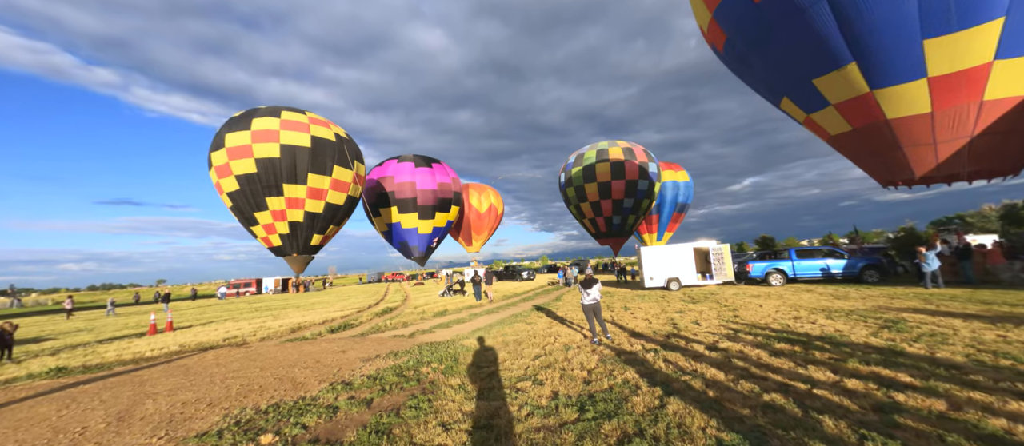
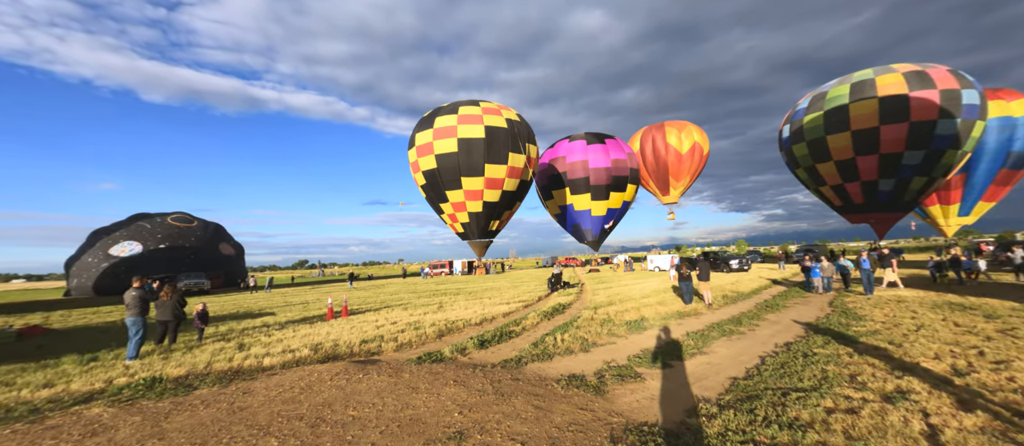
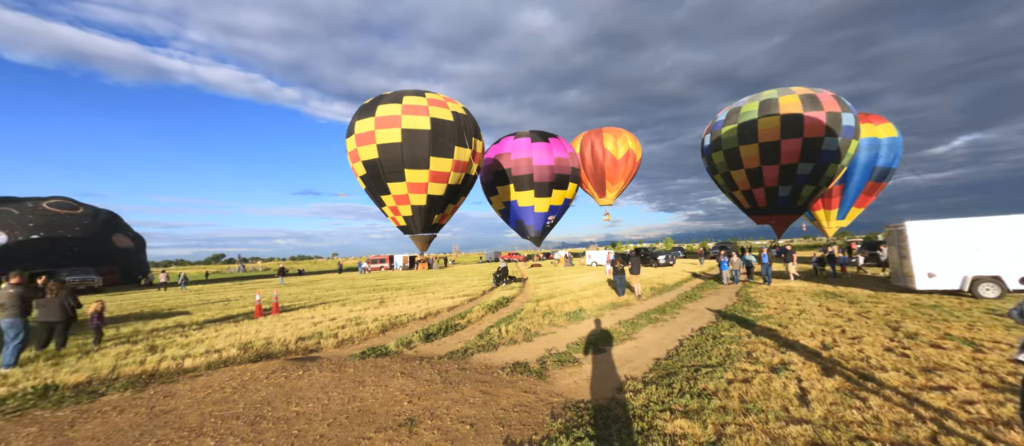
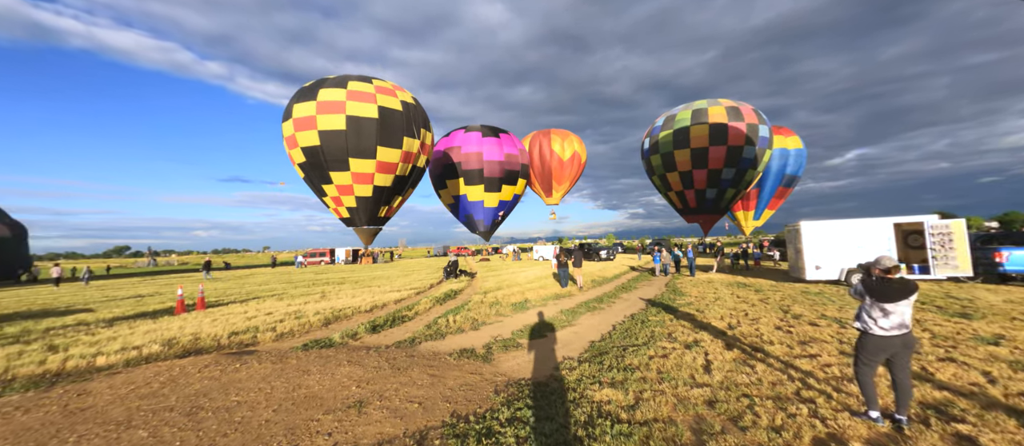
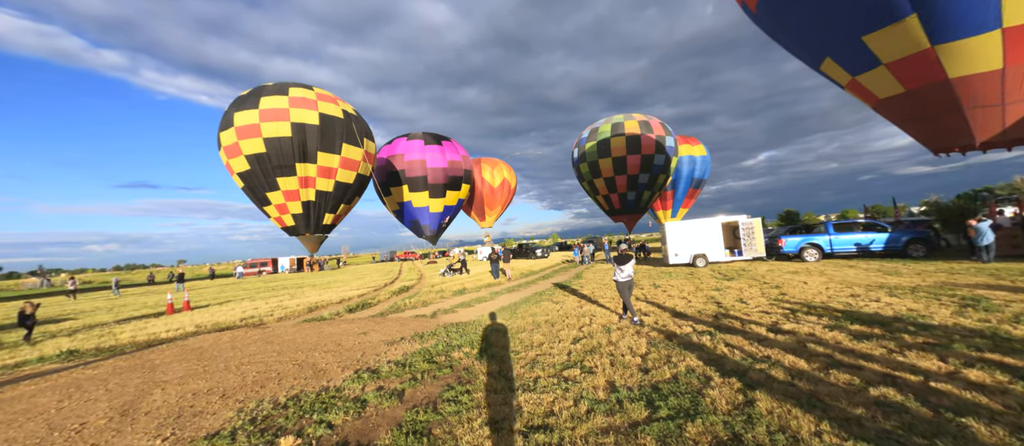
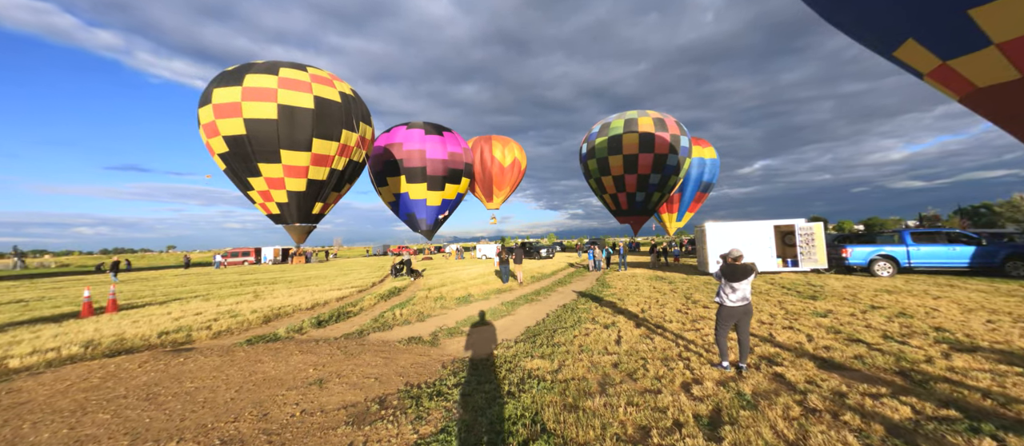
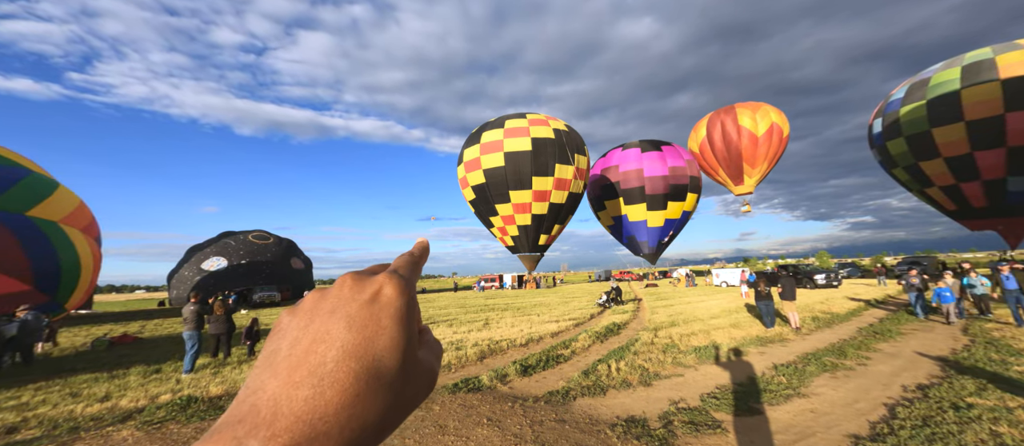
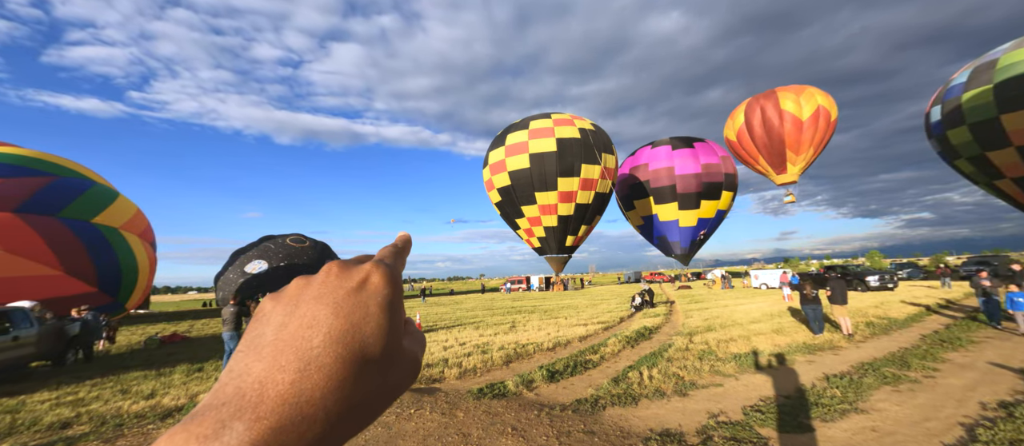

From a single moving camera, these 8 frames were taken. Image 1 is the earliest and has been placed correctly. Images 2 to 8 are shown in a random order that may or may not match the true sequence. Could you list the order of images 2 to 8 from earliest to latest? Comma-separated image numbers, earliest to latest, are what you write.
5, 6, 4, 3, 2, 7, 8
